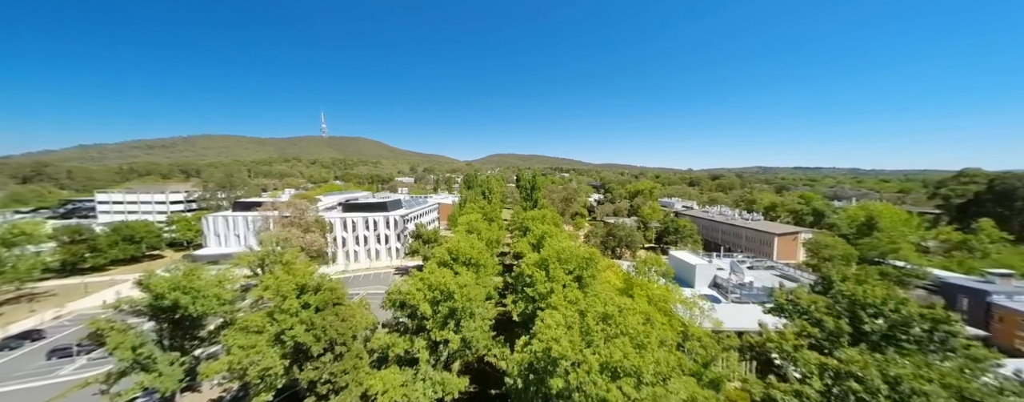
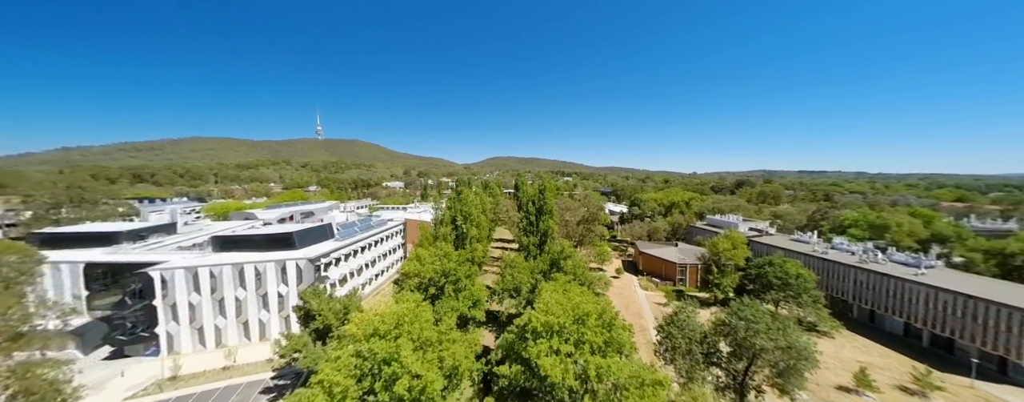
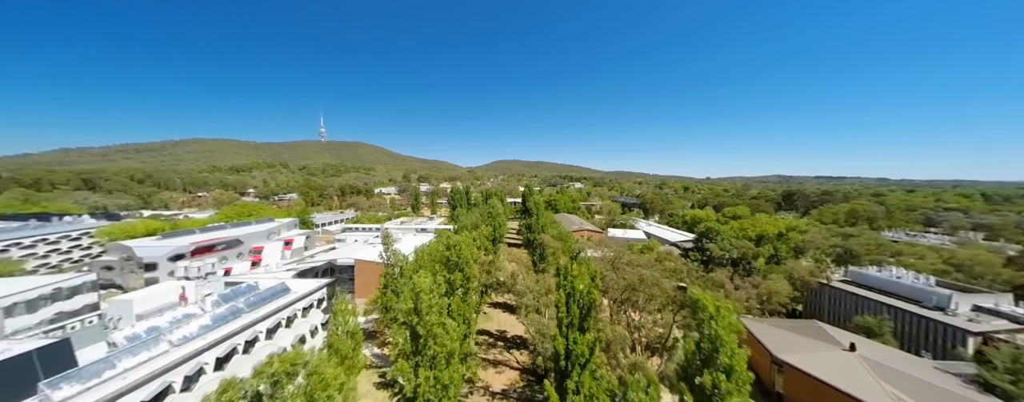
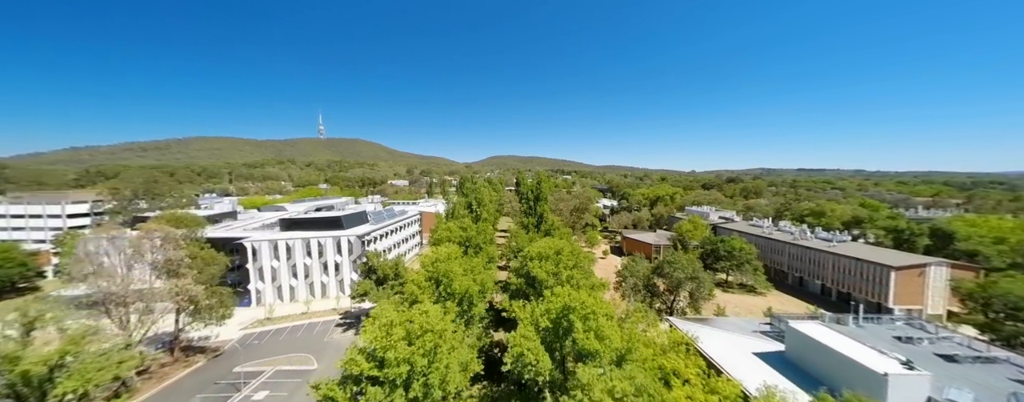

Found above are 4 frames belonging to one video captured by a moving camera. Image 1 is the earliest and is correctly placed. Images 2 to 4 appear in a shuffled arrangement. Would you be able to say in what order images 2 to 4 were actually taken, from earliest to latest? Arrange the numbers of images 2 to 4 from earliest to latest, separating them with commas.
4, 2, 3
